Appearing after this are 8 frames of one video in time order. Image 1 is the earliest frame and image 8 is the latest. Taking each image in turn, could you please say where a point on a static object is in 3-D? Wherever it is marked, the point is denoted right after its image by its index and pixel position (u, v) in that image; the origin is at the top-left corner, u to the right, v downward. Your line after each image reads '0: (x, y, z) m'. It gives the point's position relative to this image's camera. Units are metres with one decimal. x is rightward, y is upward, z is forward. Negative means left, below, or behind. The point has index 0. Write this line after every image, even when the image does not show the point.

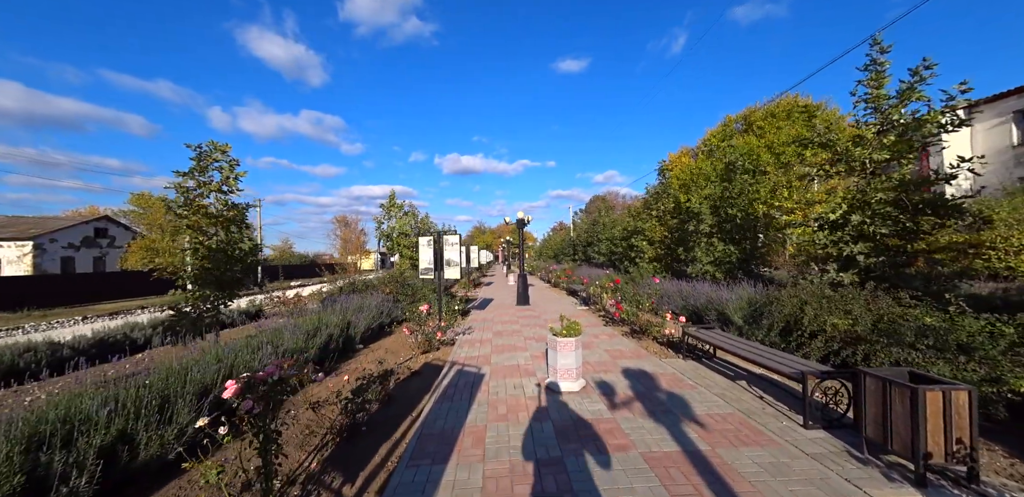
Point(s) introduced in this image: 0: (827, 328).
0: (+3.6, -0.9, +4.0) m
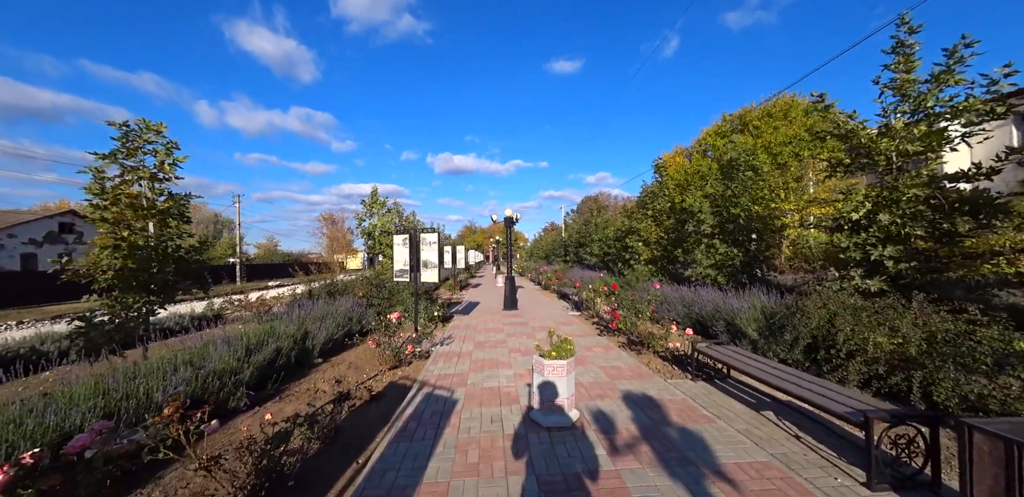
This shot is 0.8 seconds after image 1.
0: (+3.4, -0.9, +3.3) m
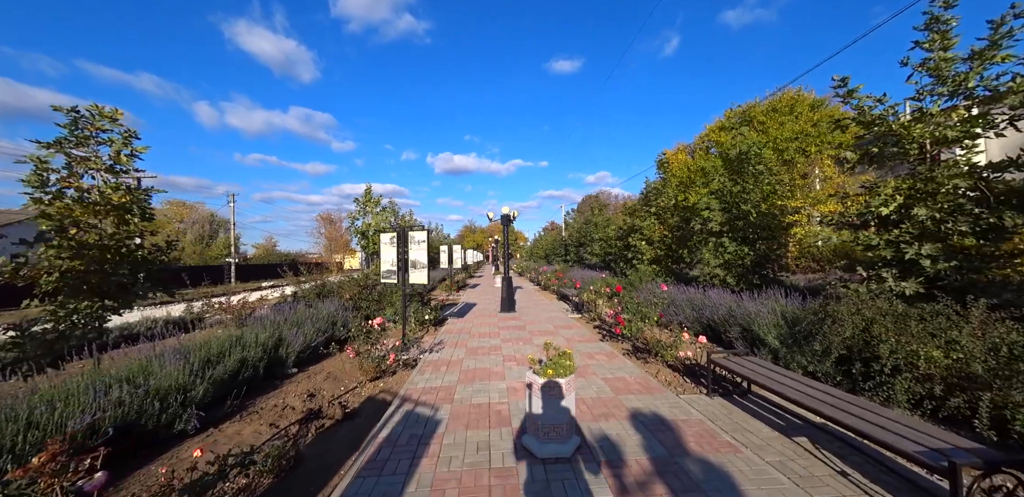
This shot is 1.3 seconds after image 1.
0: (+3.3, -0.9, +2.8) m
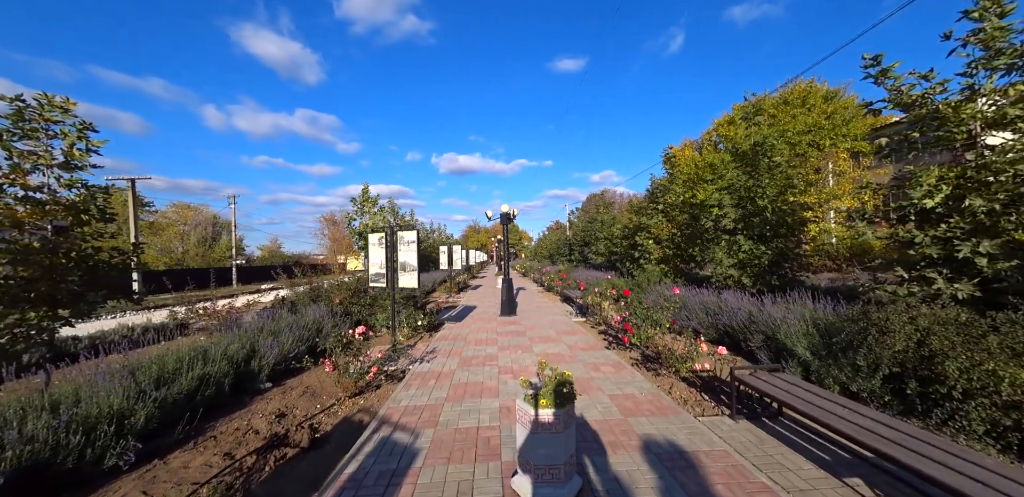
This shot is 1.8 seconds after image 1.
0: (+3.2, -0.9, +2.3) m
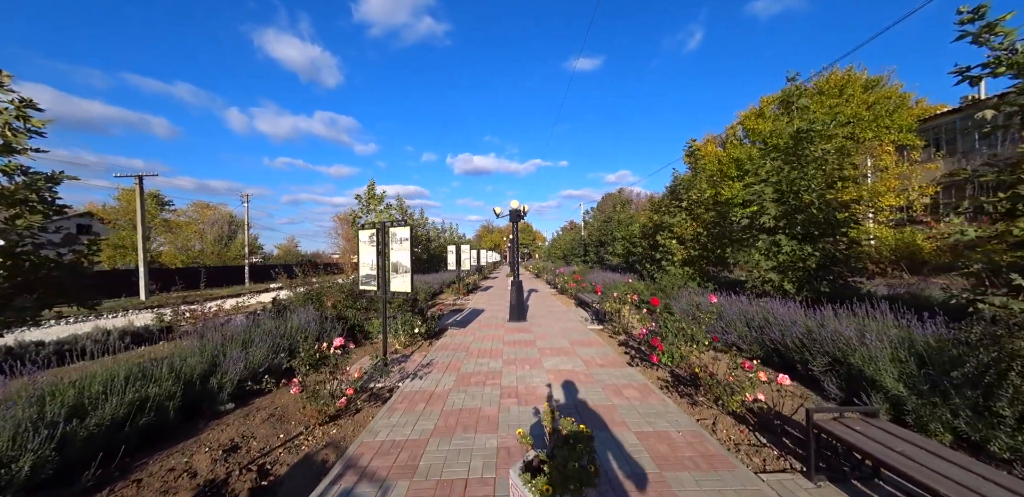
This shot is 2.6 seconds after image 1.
0: (+3.1, -0.9, +1.4) m
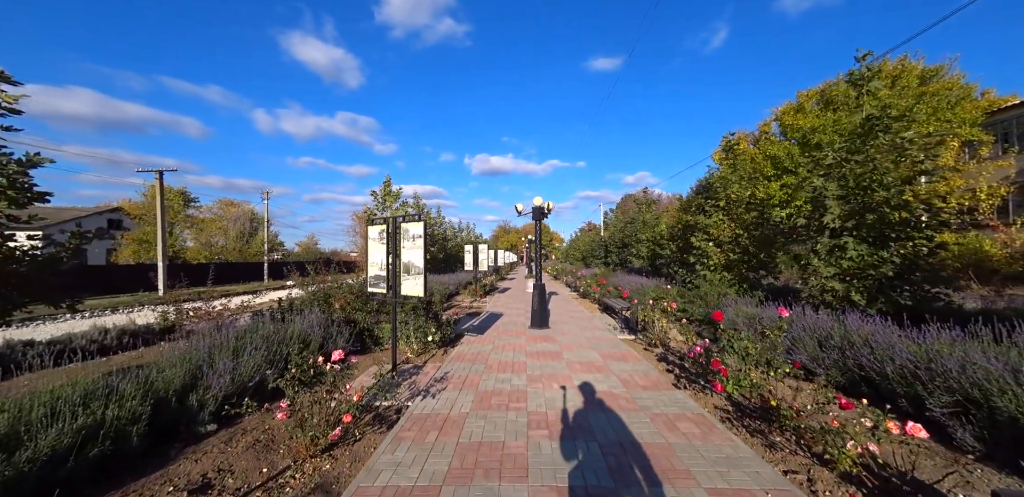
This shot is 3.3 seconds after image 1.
0: (+3.3, -0.9, +0.6) m
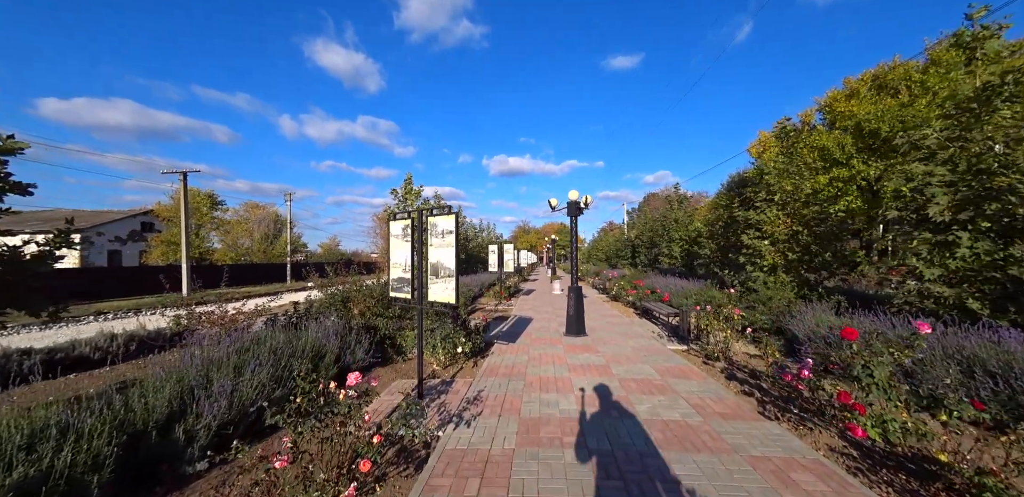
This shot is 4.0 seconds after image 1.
0: (+3.6, -0.9, -0.3) m
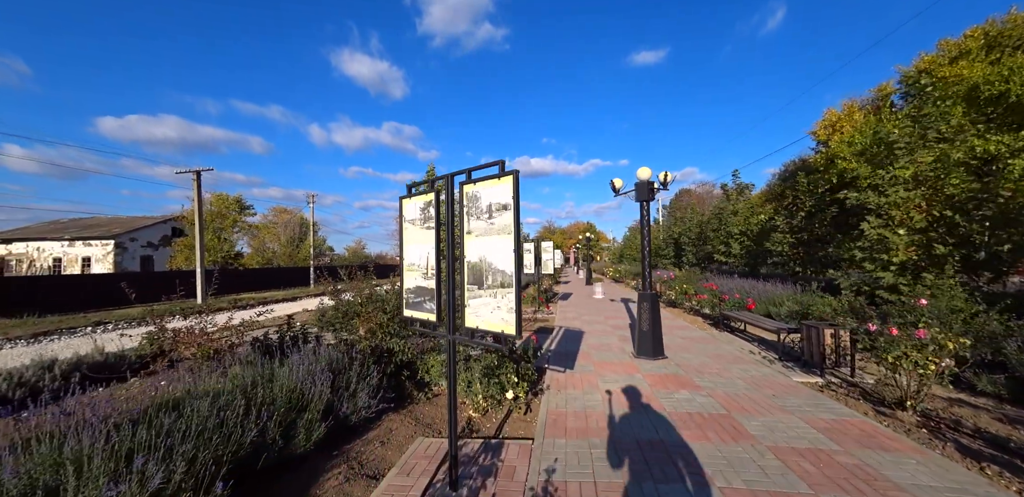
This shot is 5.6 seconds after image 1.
0: (+4.0, -0.7, -2.2) m
